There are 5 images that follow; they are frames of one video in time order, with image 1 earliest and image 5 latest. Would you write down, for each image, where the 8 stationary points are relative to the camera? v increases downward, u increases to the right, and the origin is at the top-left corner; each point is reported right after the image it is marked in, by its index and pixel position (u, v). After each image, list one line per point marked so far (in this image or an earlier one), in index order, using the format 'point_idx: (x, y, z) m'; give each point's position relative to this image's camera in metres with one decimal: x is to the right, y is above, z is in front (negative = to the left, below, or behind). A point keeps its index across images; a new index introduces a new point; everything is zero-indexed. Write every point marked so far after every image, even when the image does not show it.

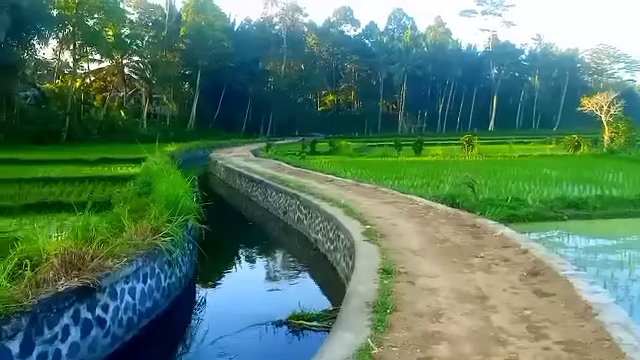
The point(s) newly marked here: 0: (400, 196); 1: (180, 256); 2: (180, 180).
0: (+1.4, -0.3, +10.9) m
1: (-1.6, -0.9, +7.3) m
2: (-2.5, 0.0, +11.2) m
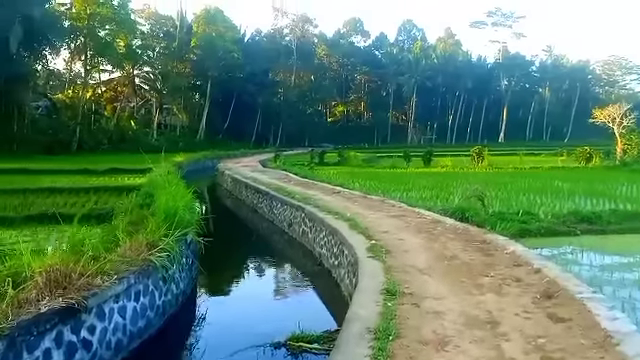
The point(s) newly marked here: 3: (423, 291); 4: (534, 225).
0: (+1.5, -0.5, +10.6) m
1: (-1.6, -1.0, +7.0) m
2: (-2.4, -0.2, +10.9) m
3: (+0.8, -0.9, +4.9) m
4: (+3.6, -0.8, +10.5) m
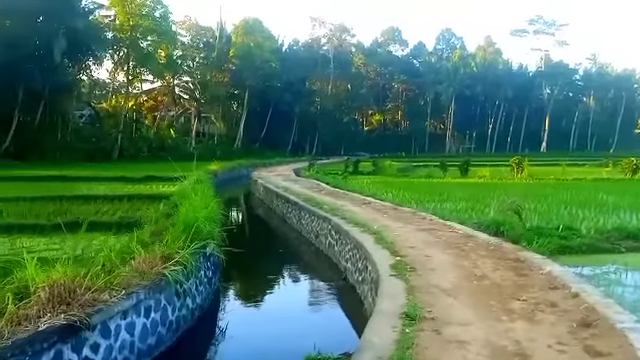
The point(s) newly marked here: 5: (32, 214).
0: (+1.9, -0.7, +10.1) m
1: (-1.4, -1.2, +6.8) m
2: (-2.0, -0.4, +10.7) m
3: (+0.9, -1.0, +4.5) m
4: (+4.0, -1.0, +9.9) m
5: (-6.2, -0.7, +13.6) m
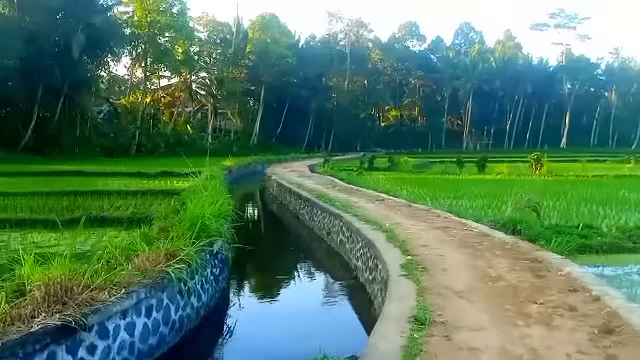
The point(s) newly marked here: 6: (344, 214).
0: (+2.1, -0.6, +9.8) m
1: (-1.3, -1.1, +6.6) m
2: (-1.8, -0.3, +10.5) m
3: (+0.9, -1.0, +4.3) m
4: (+4.2, -0.9, +9.6) m
5: (-6.0, -0.6, +13.5) m
6: (+0.4, -0.6, +10.7) m
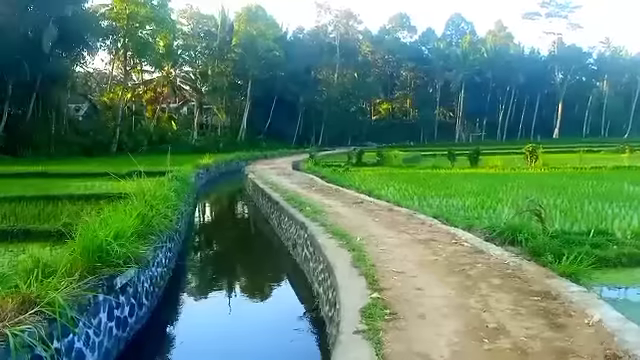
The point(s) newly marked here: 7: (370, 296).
0: (+1.6, -0.6, +8.1) m
1: (-1.8, -1.2, +4.8) m
2: (-2.3, -0.4, +8.8) m
3: (+0.5, -1.0, +2.5) m
4: (+3.7, -0.9, +7.9) m
5: (-6.5, -0.8, +11.7) m
6: (-0.1, -0.6, +9.0) m
7: (+0.4, -0.9, +4.8) m
